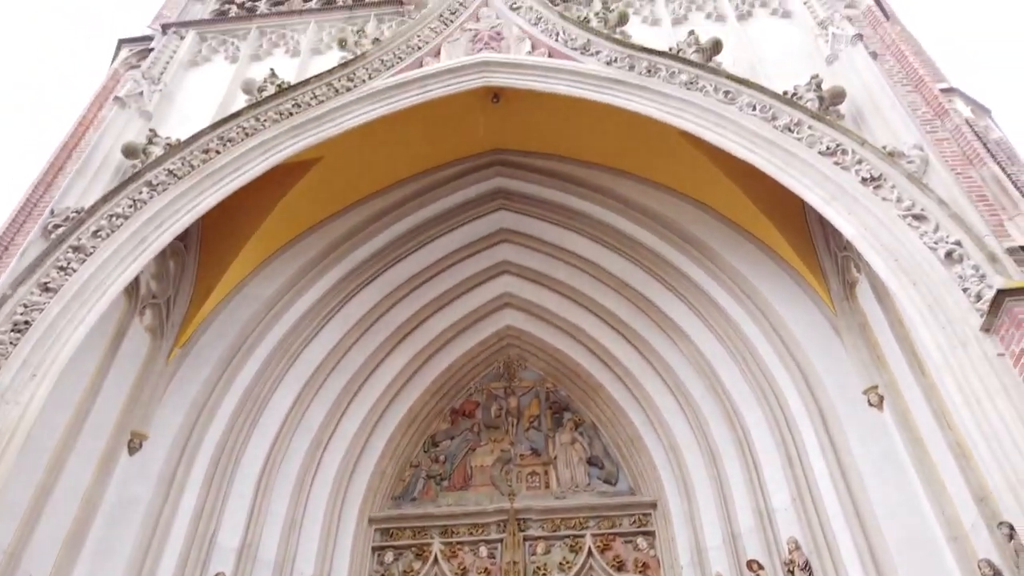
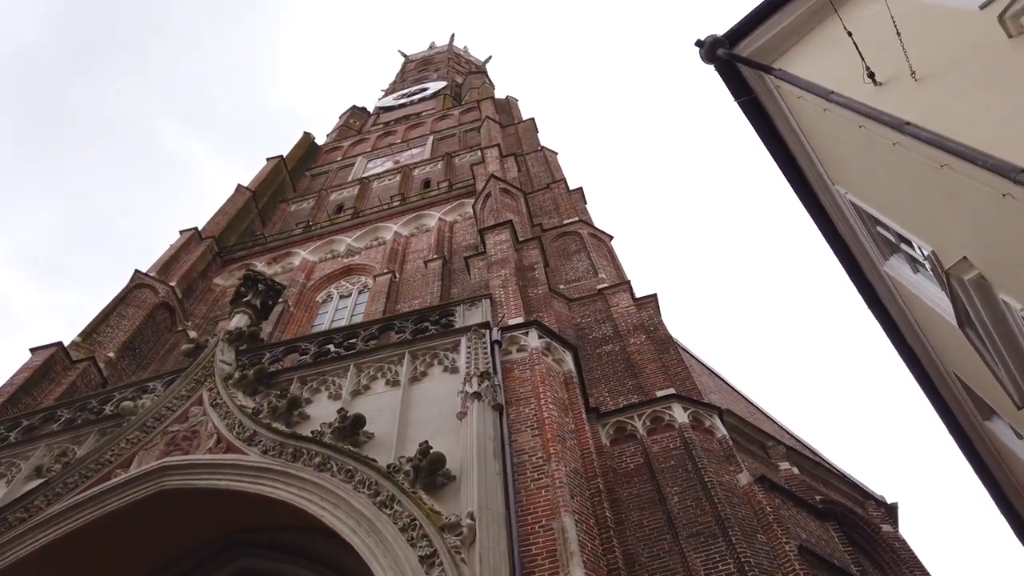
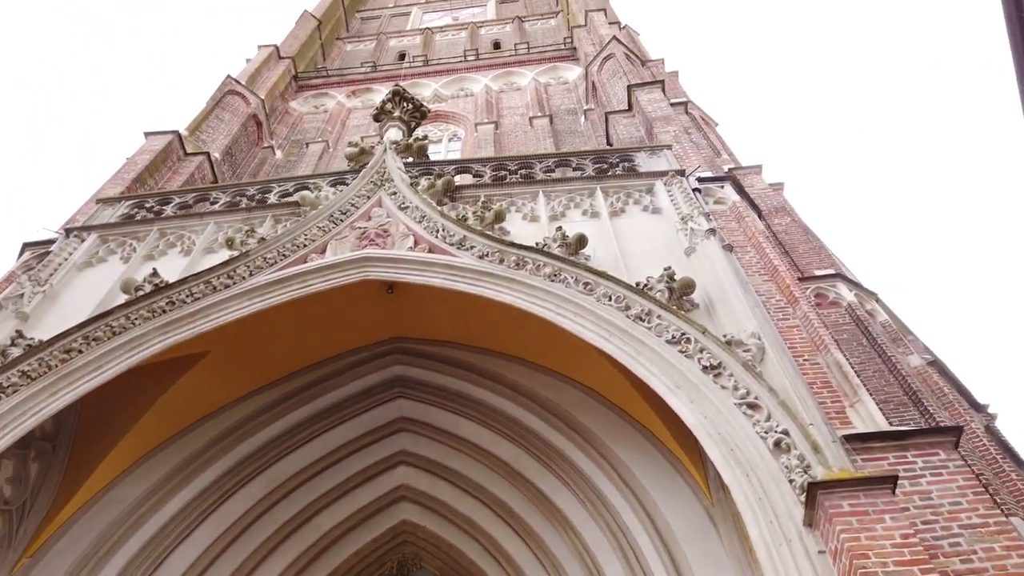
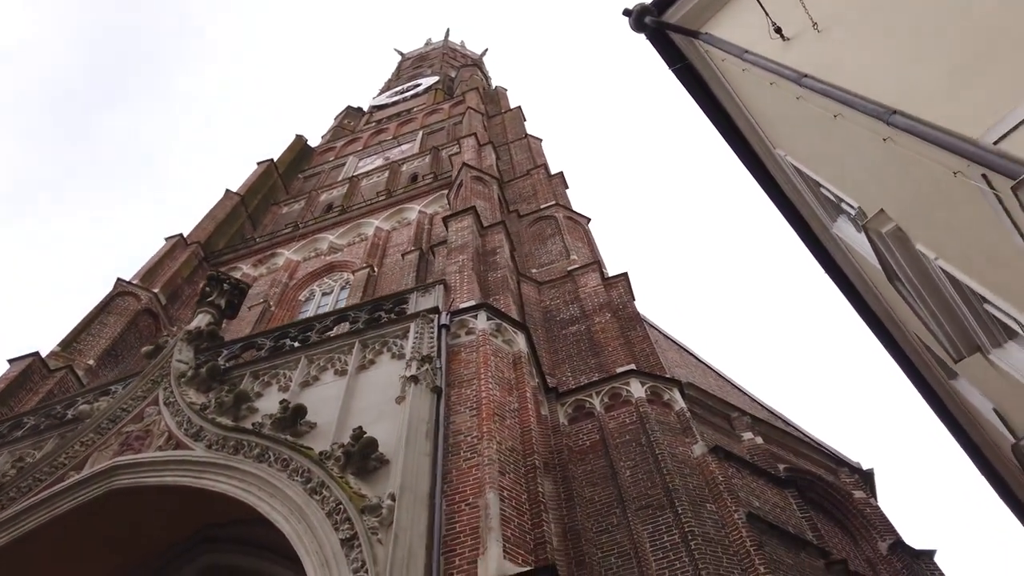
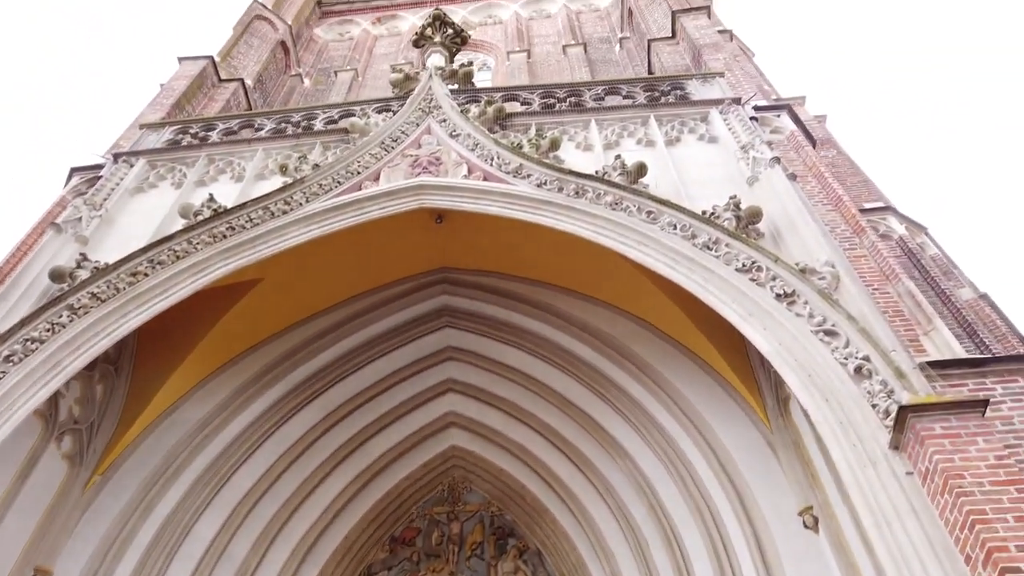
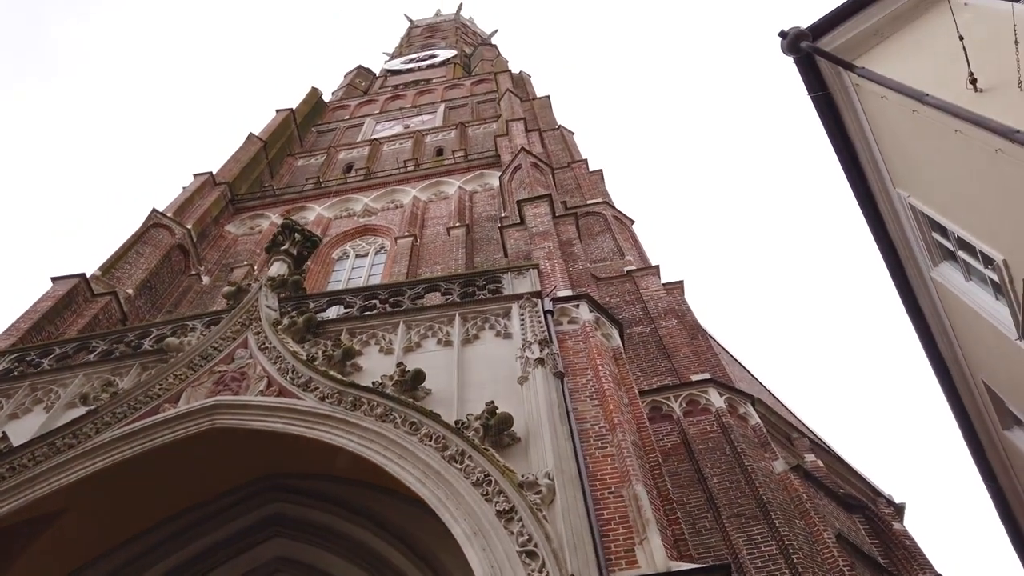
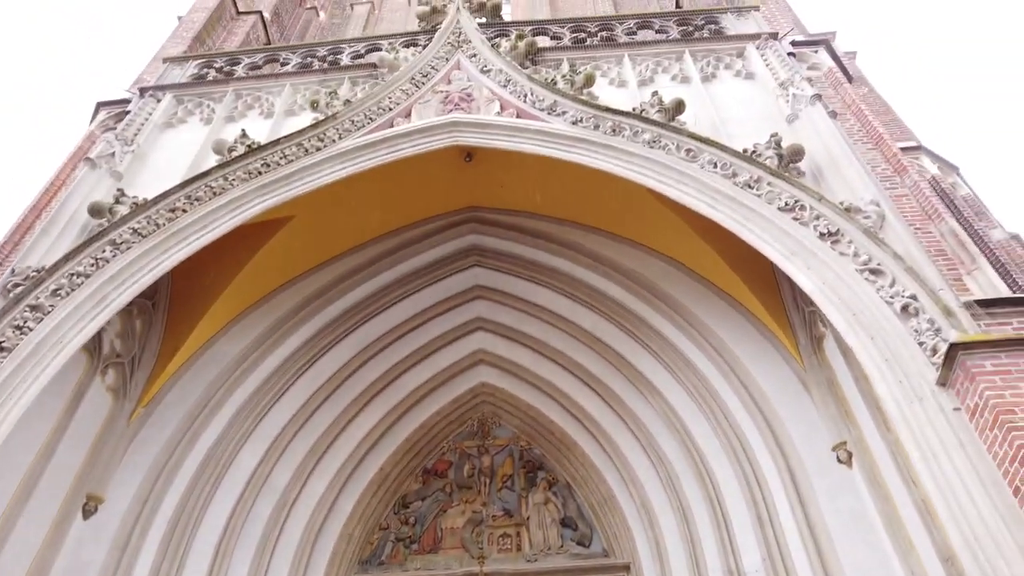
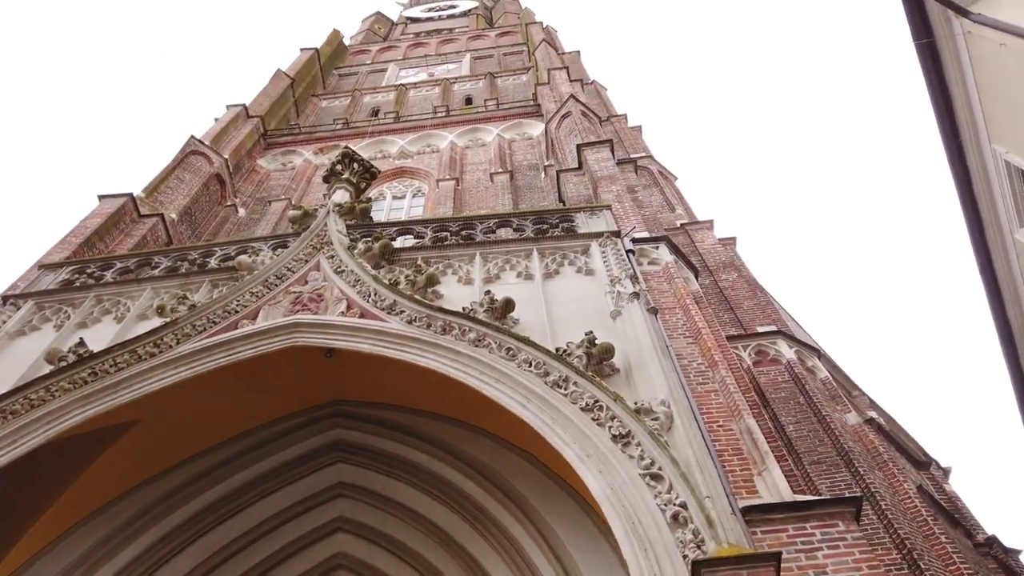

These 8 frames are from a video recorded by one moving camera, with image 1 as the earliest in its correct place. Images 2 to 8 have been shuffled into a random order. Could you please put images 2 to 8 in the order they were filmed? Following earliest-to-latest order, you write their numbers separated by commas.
7, 5, 3, 8, 6, 2, 4
